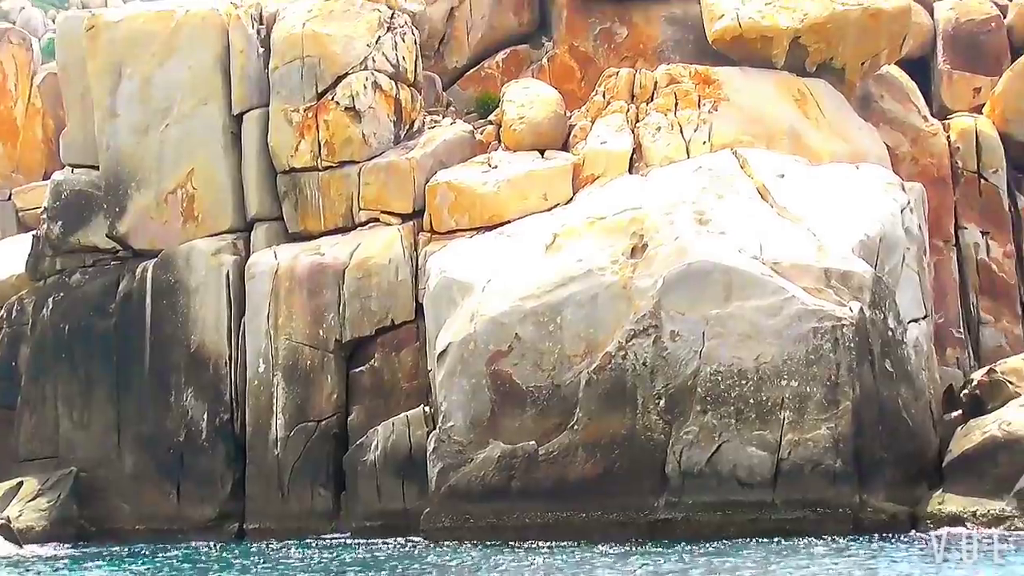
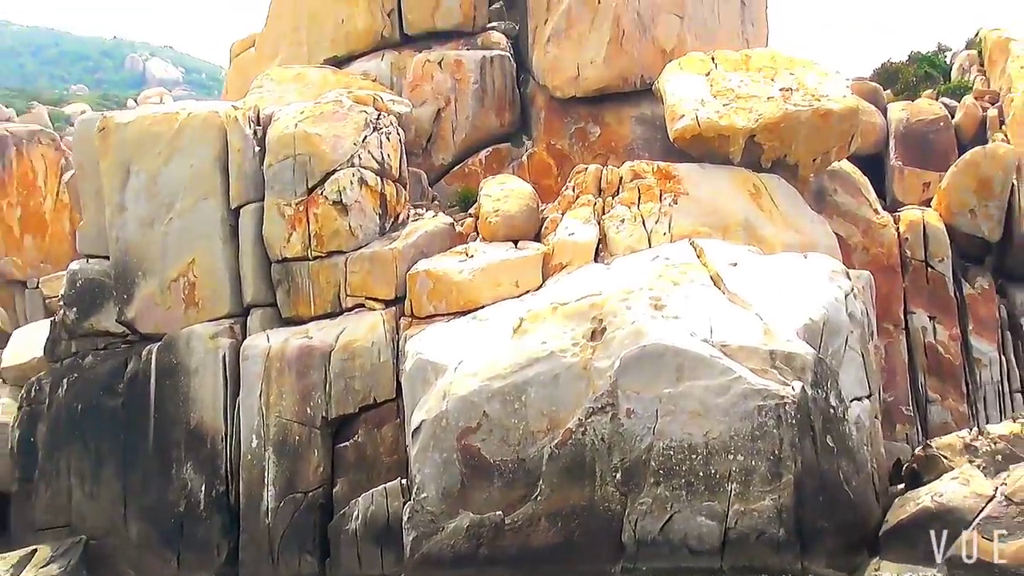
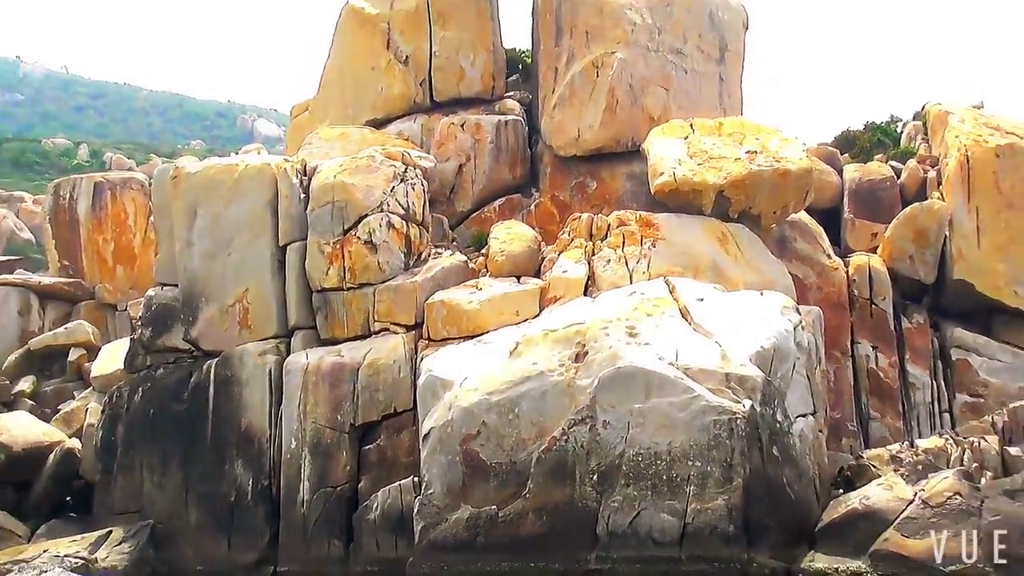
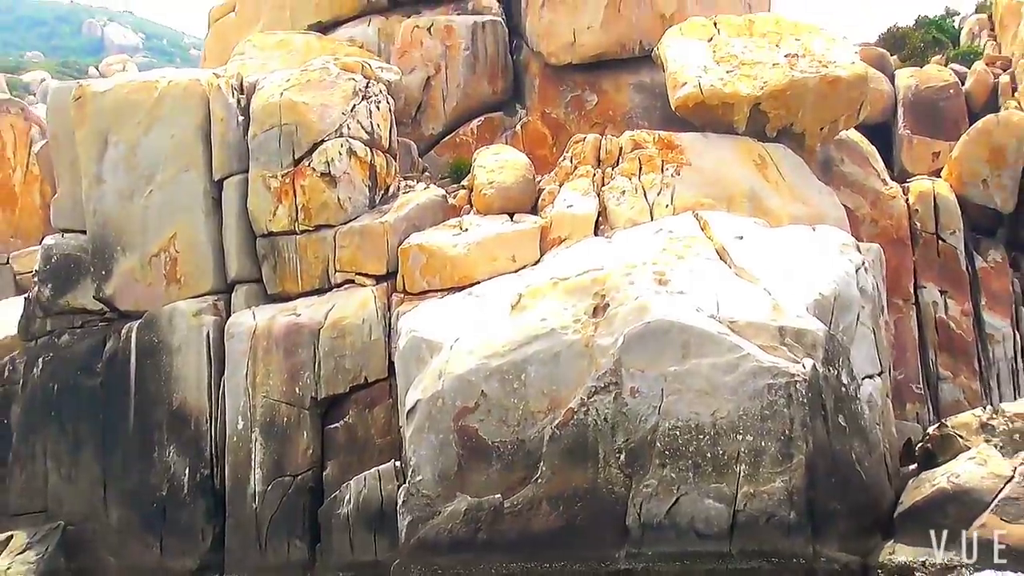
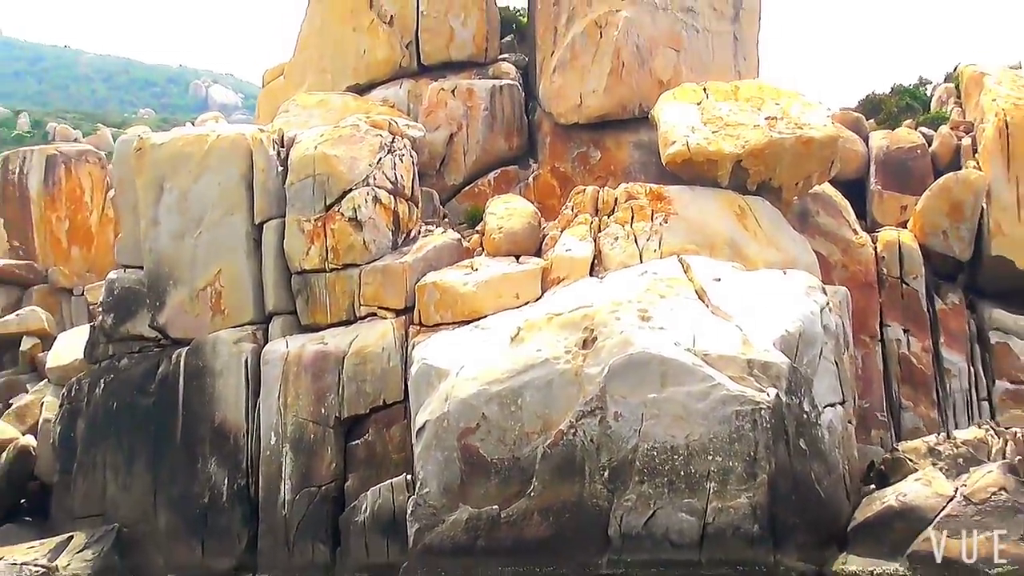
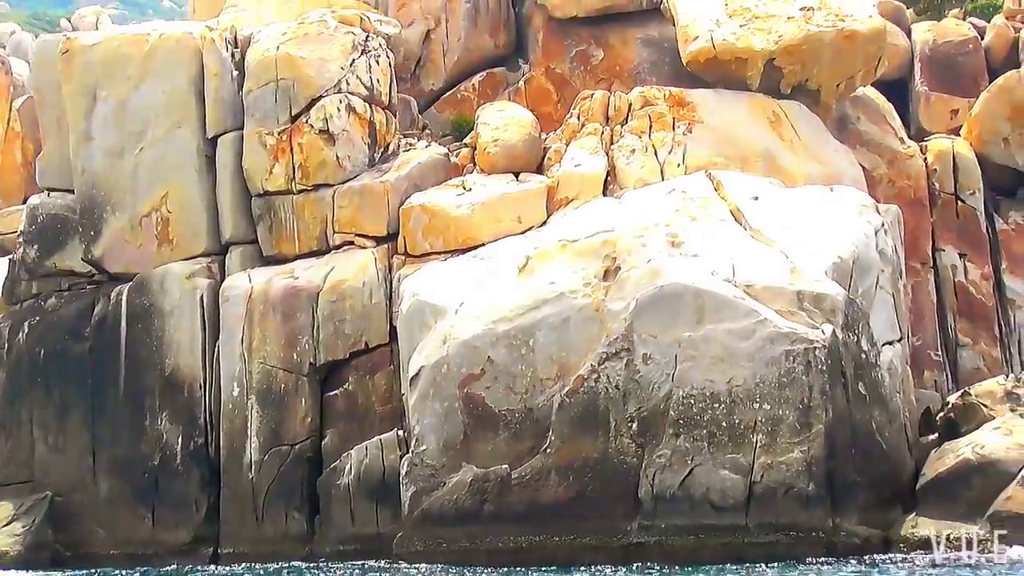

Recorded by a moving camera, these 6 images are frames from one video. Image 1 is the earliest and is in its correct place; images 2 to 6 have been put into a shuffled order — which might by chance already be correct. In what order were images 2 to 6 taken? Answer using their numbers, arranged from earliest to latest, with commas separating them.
6, 4, 2, 5, 3
